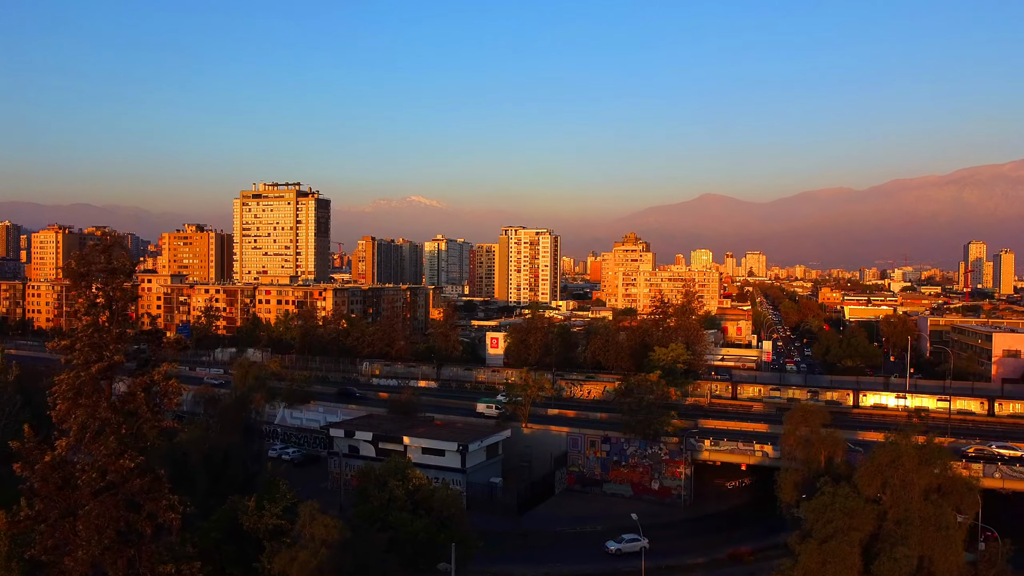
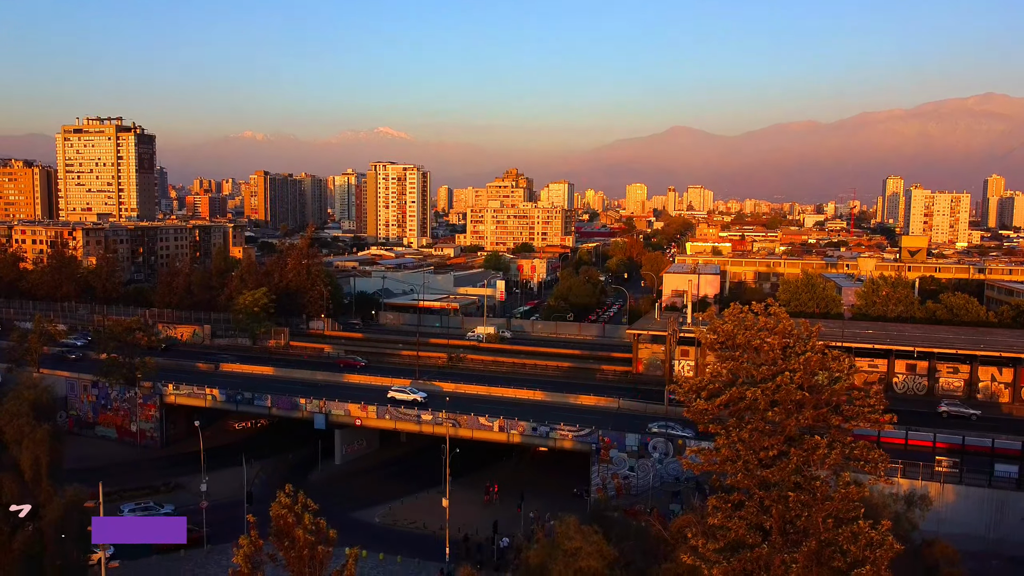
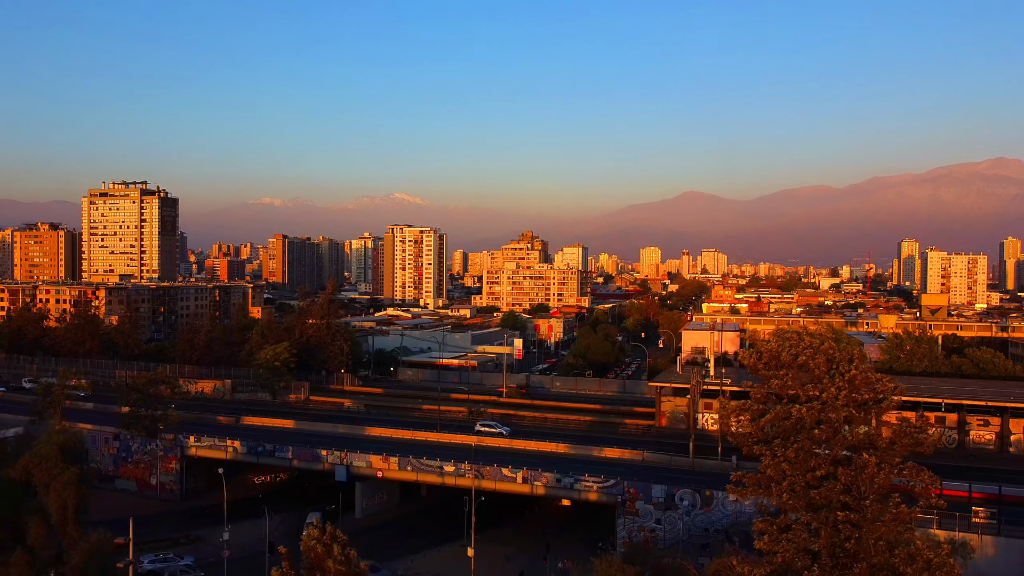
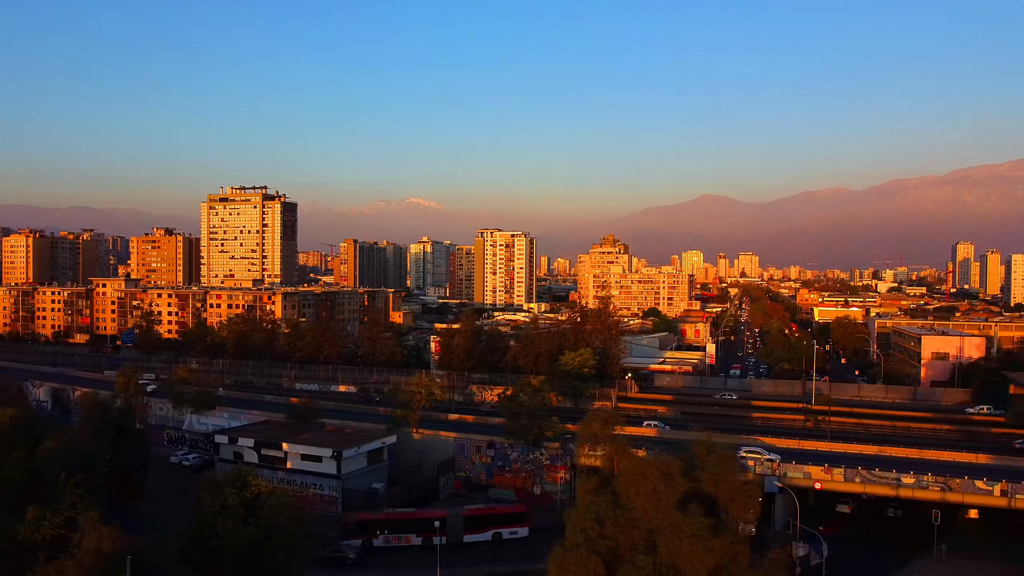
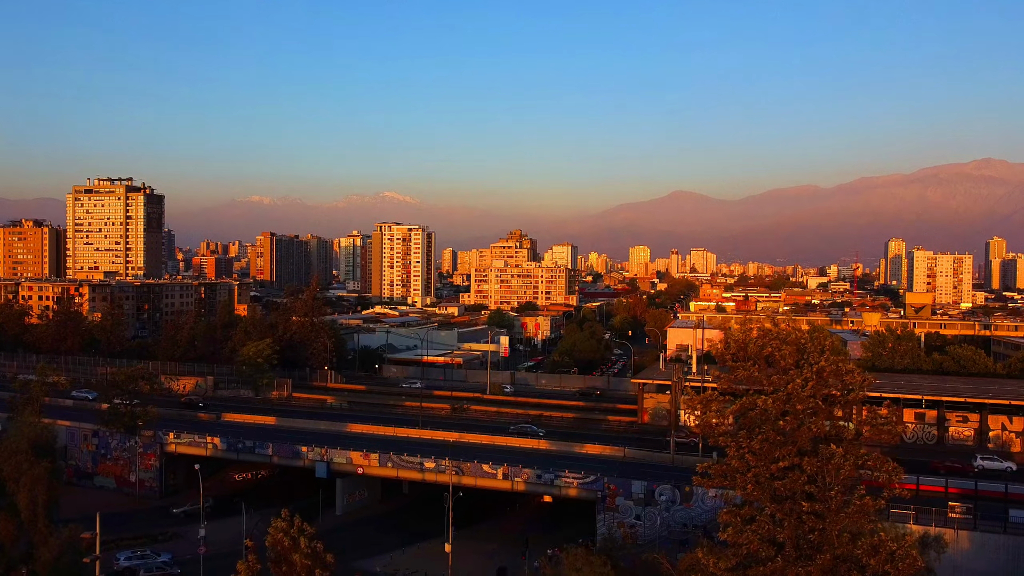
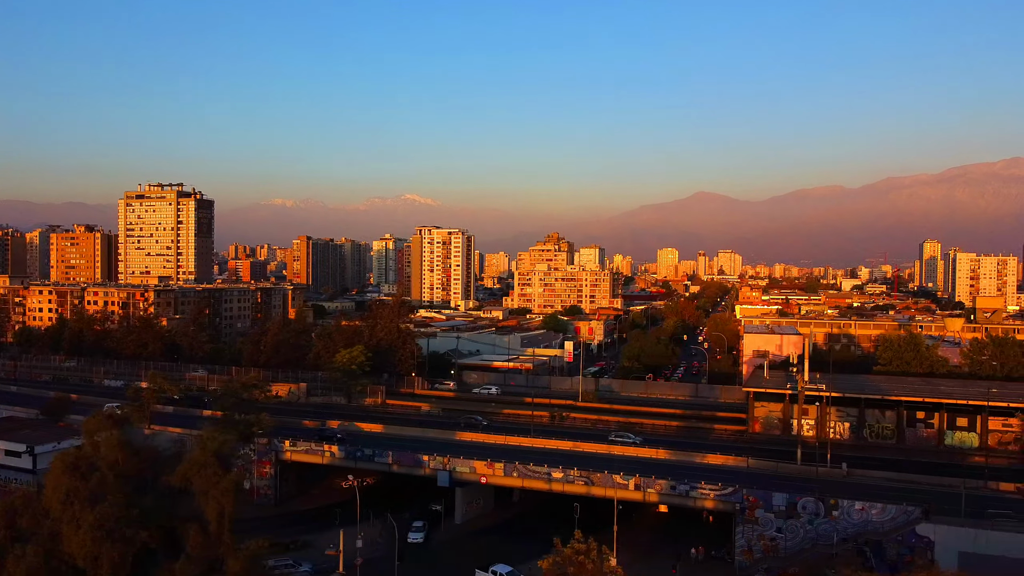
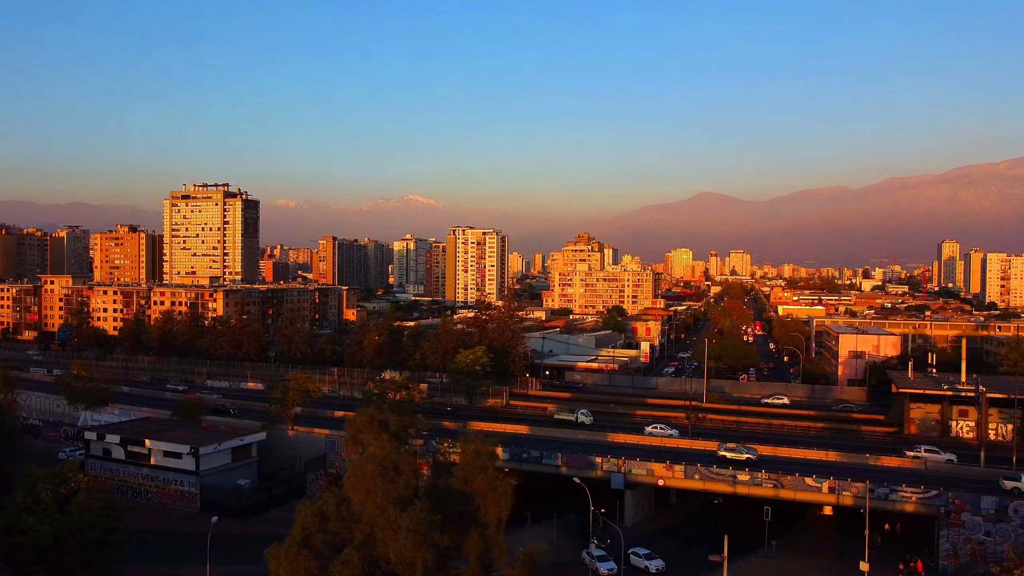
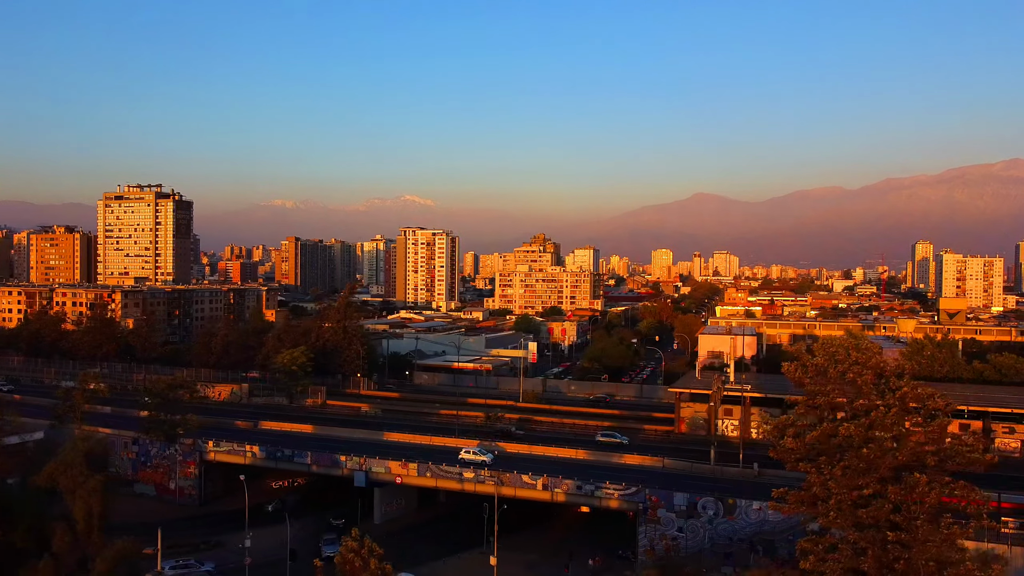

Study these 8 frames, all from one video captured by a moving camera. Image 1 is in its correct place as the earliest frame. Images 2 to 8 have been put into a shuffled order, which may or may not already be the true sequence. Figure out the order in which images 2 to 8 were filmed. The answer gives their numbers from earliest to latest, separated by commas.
4, 7, 6, 8, 3, 5, 2
